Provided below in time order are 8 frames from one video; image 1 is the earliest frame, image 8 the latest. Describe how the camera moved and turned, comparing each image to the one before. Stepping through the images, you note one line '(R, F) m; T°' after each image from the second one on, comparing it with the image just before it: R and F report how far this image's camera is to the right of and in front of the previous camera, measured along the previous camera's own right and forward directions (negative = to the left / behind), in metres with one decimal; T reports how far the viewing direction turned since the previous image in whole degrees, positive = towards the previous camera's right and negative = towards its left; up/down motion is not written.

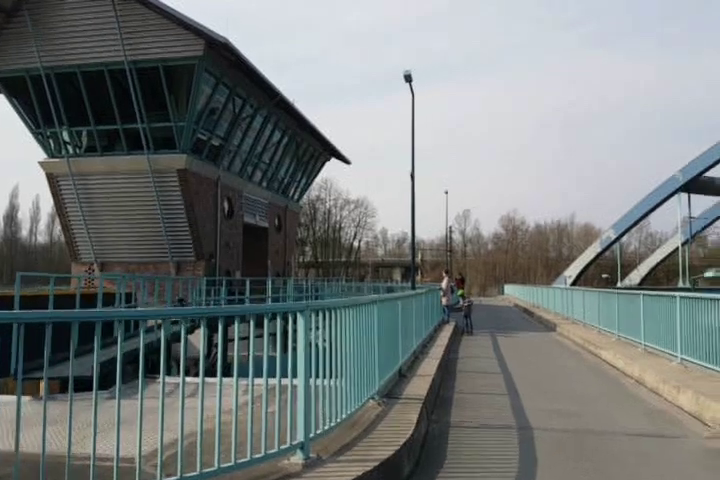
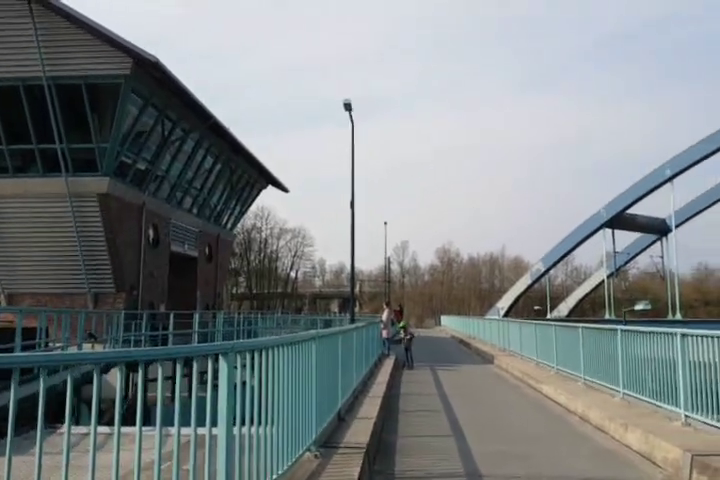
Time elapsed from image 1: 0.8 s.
(0.0, +0.4) m; +7°
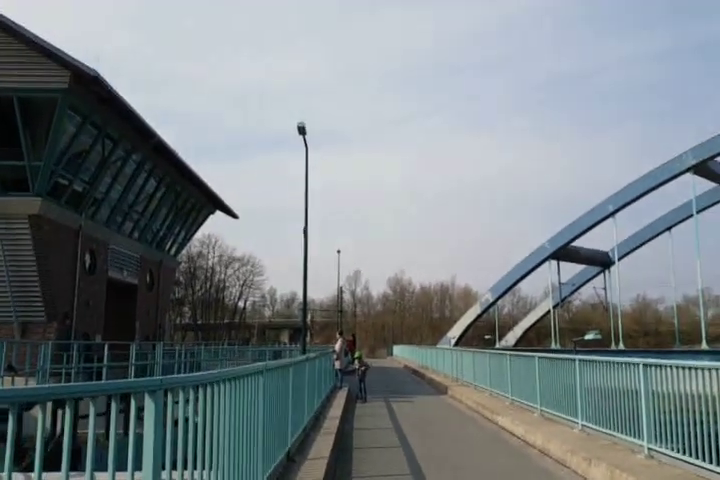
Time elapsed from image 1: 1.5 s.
(0.0, +0.3) m; +5°
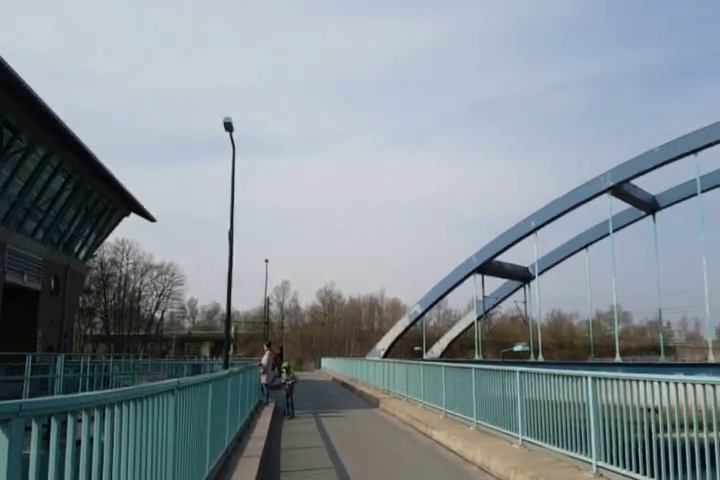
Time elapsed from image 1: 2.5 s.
(-0.1, +0.5) m; +7°
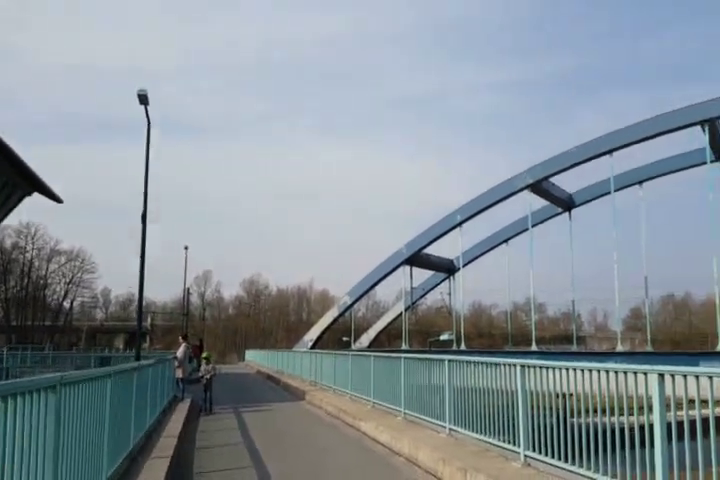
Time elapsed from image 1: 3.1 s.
(0.0, +0.3) m; +7°
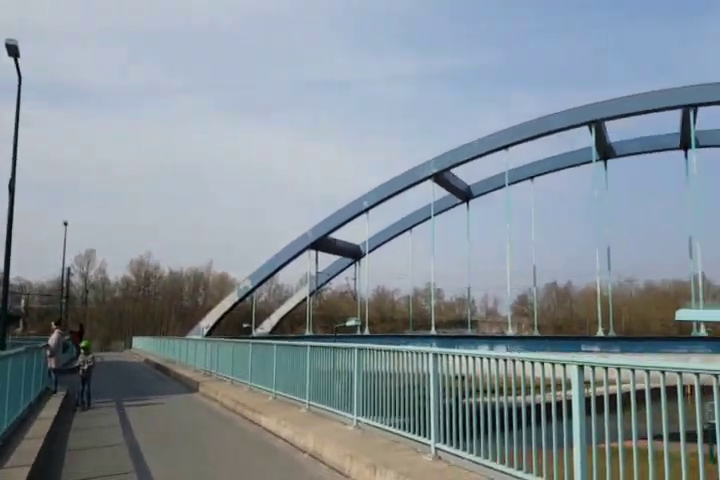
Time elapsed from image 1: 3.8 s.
(0.0, +0.5) m; +10°
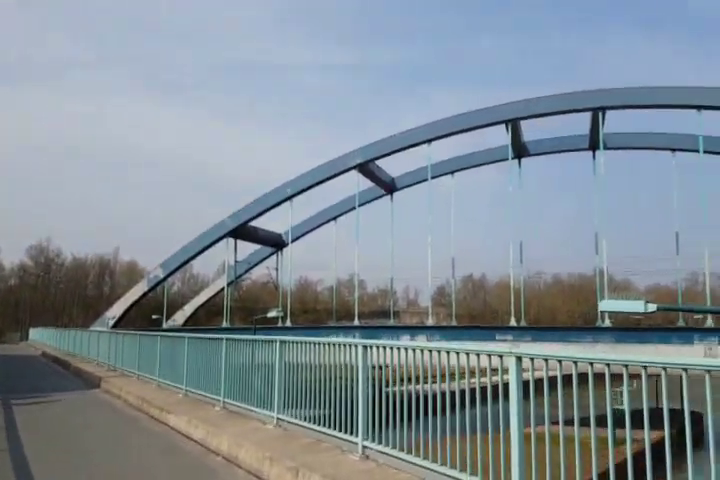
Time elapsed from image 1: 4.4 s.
(0.0, +0.4) m; +8°
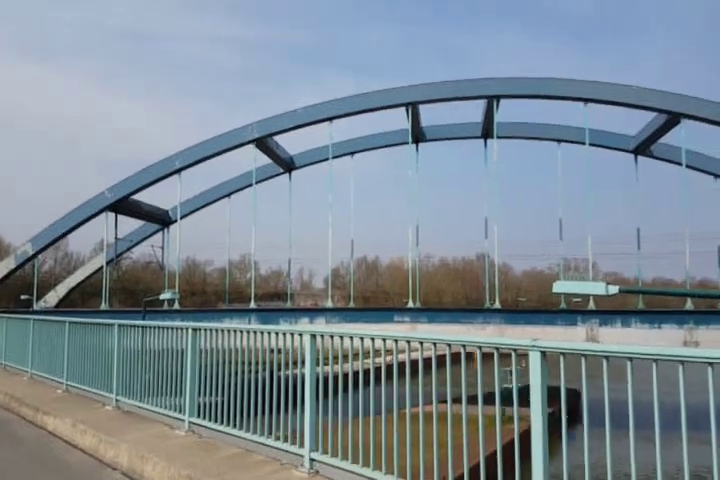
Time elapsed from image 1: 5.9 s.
(-0.4, +0.8) m; +11°
